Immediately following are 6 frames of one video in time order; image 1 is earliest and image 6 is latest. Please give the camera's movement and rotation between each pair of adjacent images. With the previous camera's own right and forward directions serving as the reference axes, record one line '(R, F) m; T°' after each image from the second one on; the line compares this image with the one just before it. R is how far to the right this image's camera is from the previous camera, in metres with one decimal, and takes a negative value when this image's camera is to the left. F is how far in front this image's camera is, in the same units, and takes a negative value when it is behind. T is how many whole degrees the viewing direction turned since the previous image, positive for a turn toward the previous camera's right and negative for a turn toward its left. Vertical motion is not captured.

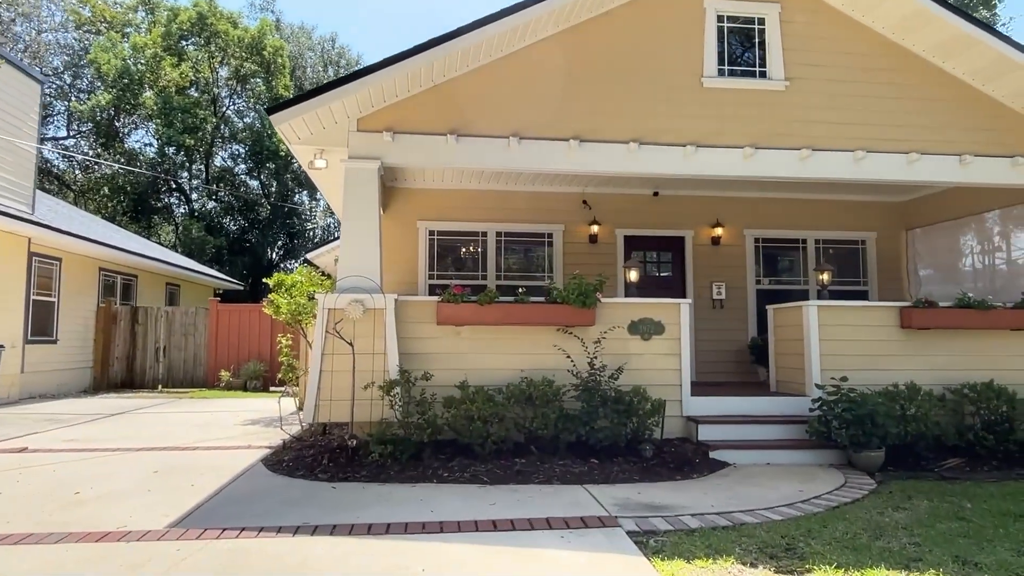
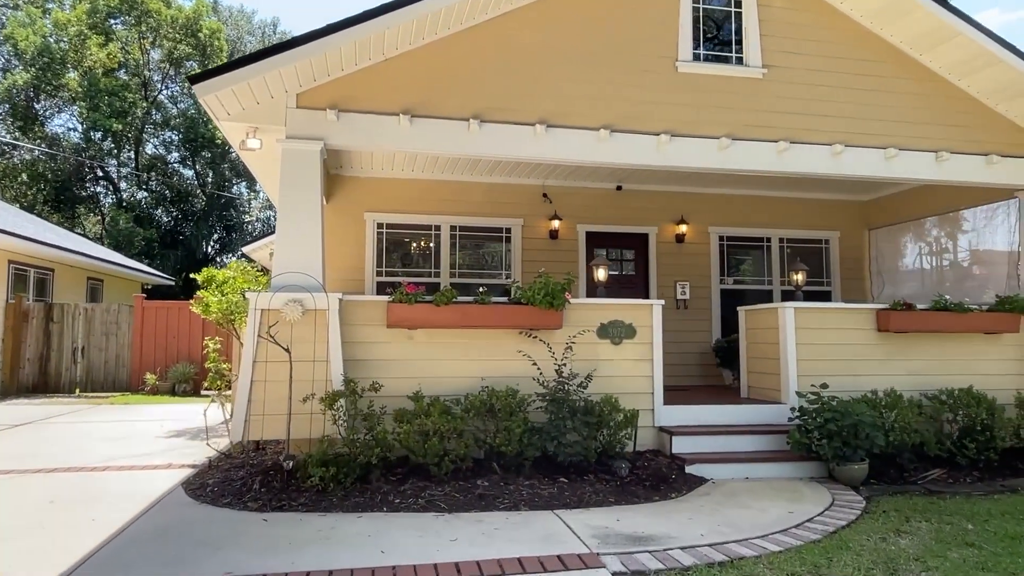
(-0.1, +0.6) m; +5°
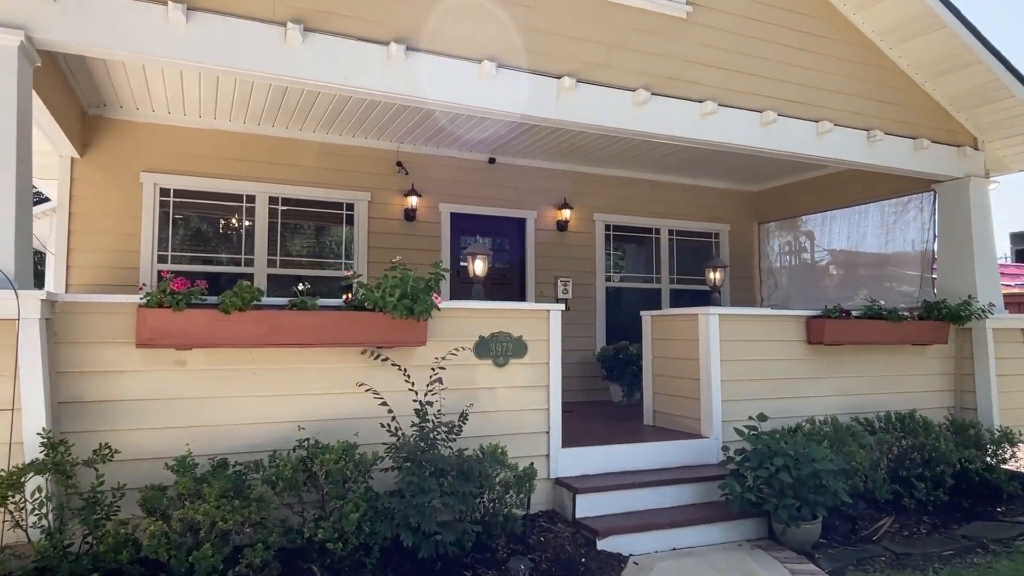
(+0.1, +1.8) m; +13°
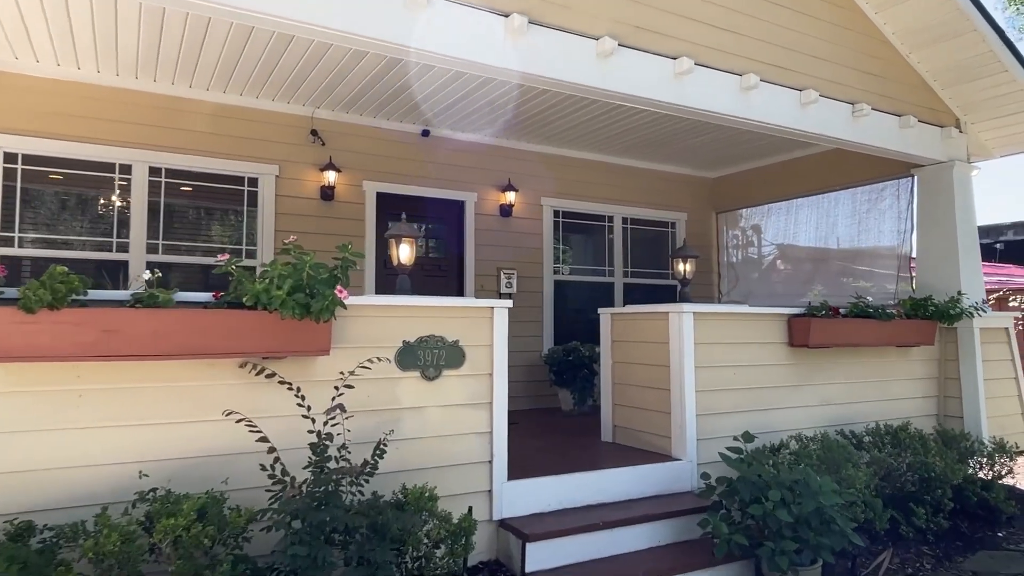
(0.0, +0.9) m; +5°
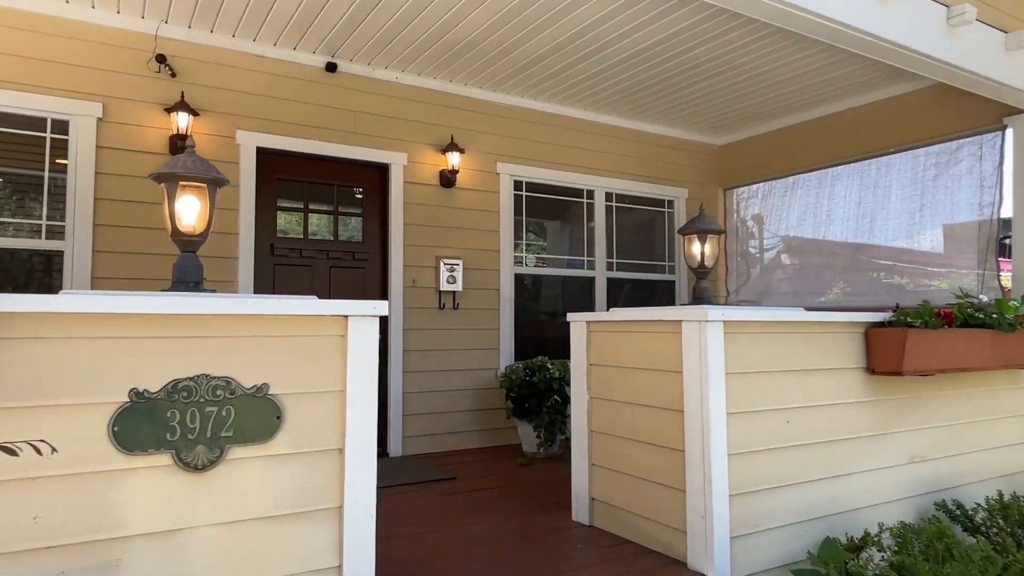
(+0.3, +1.7) m; +1°
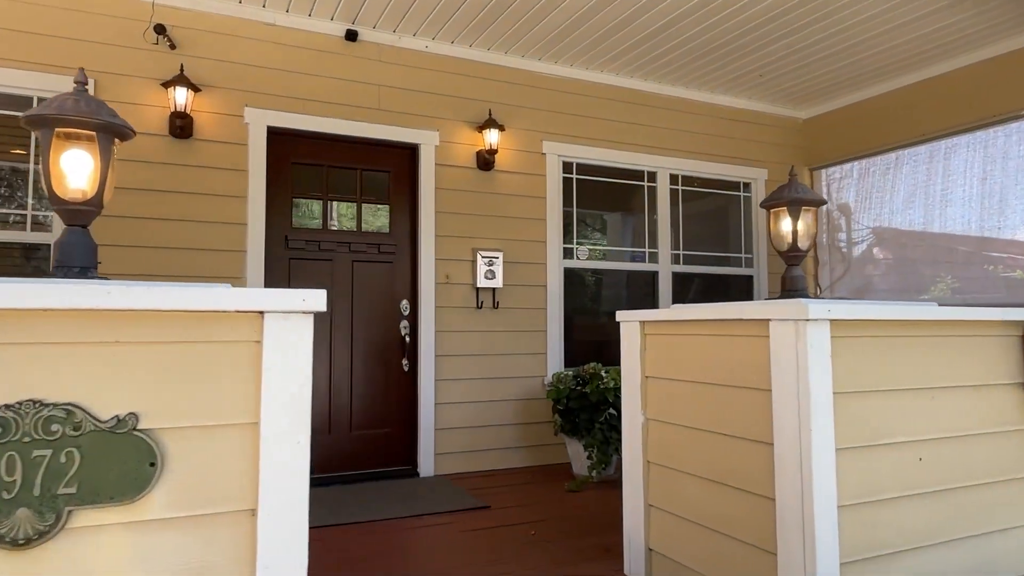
(+0.1, +0.6) m; -6°
